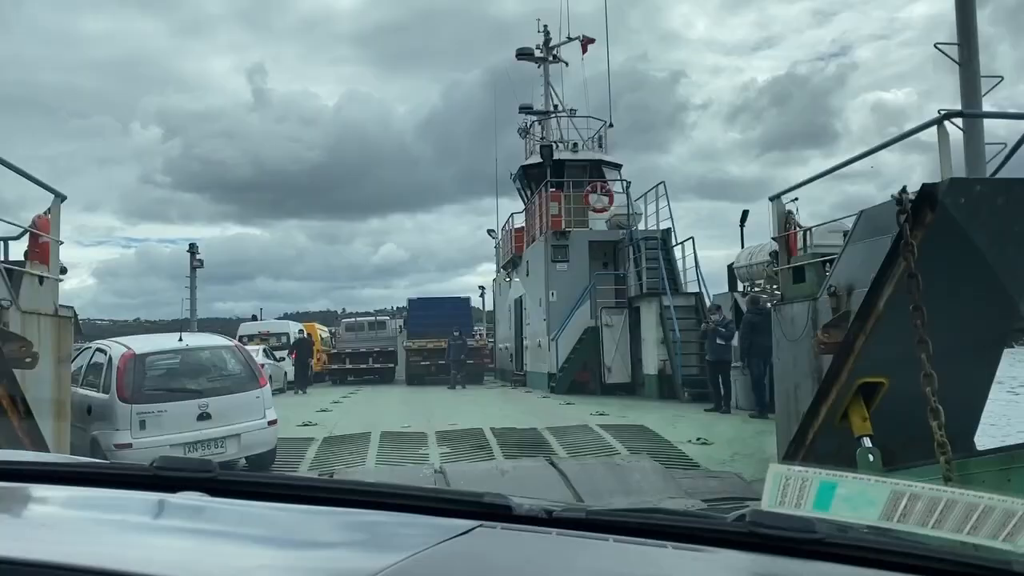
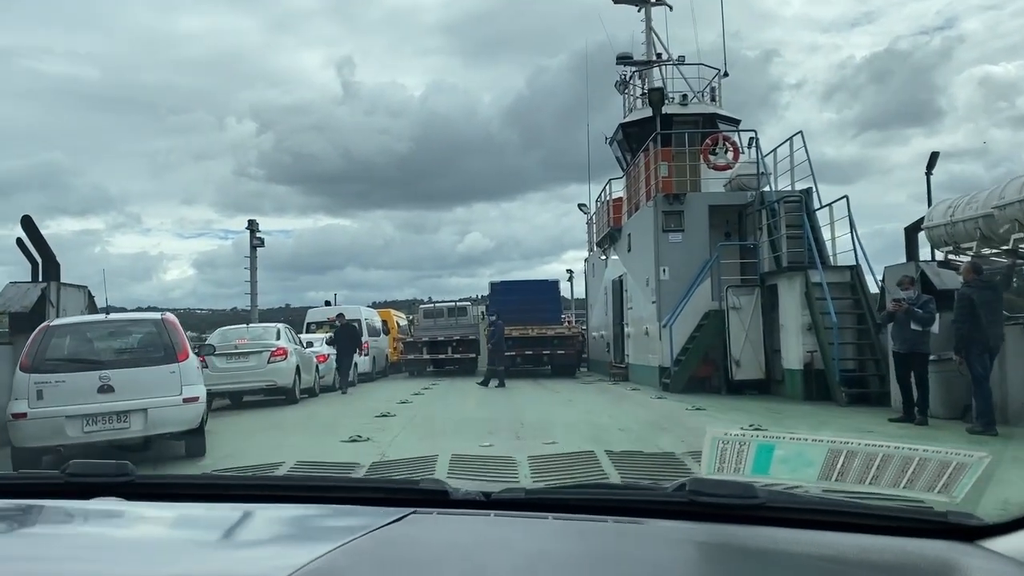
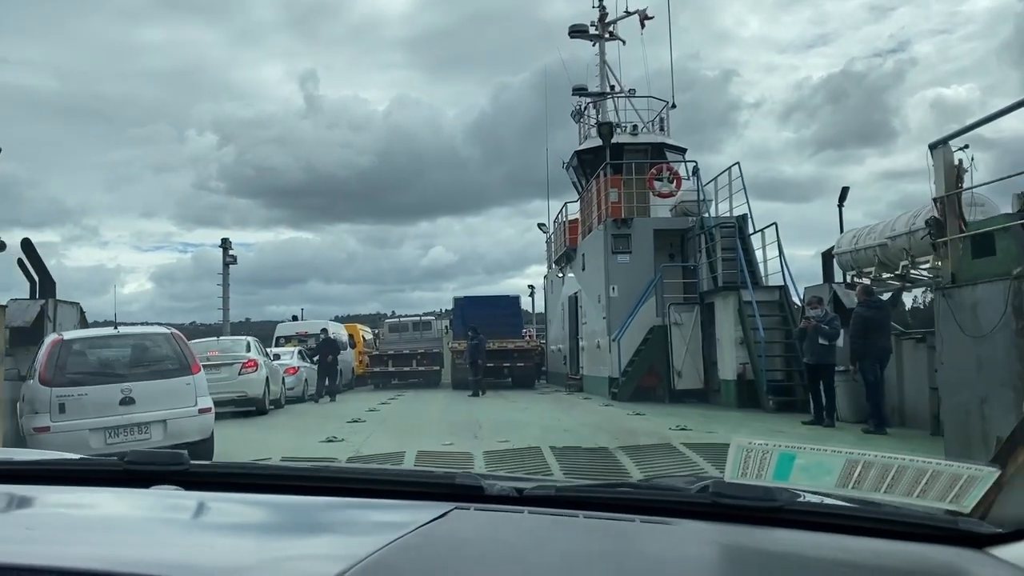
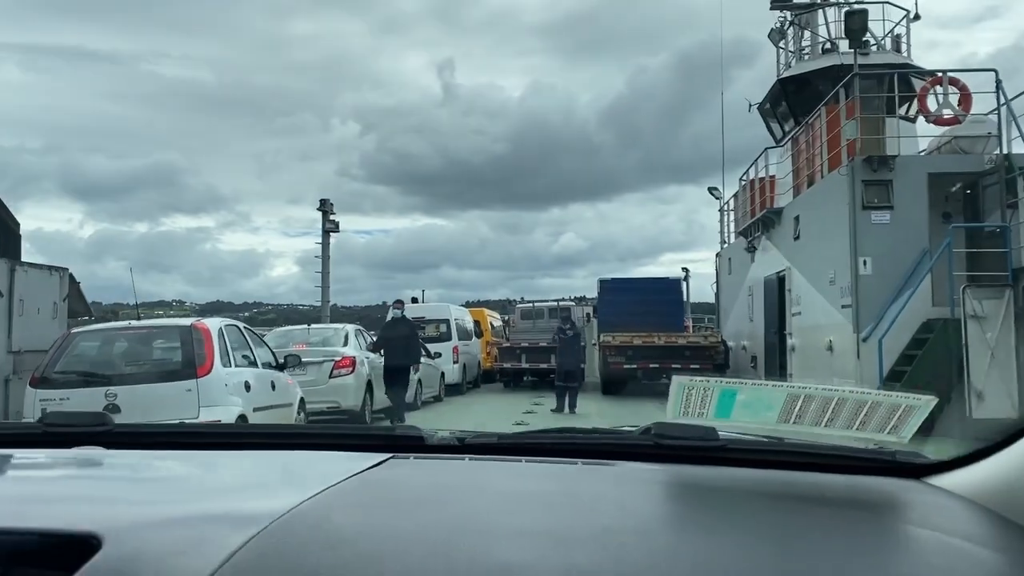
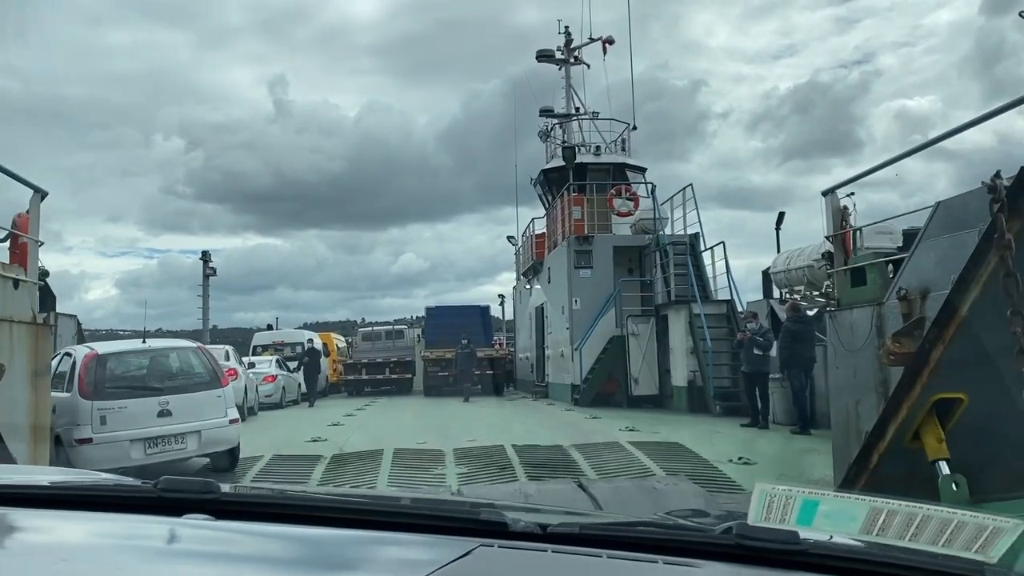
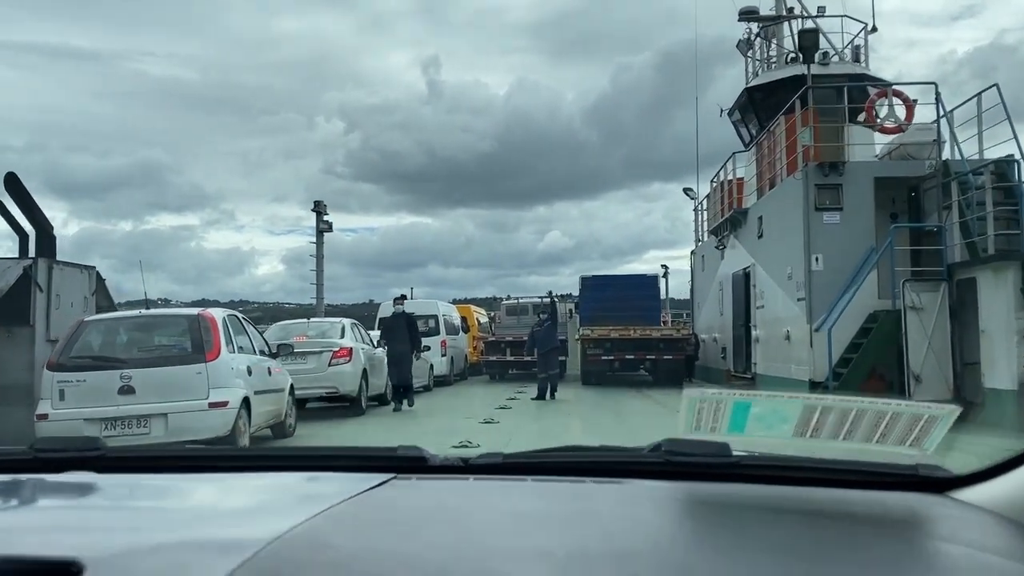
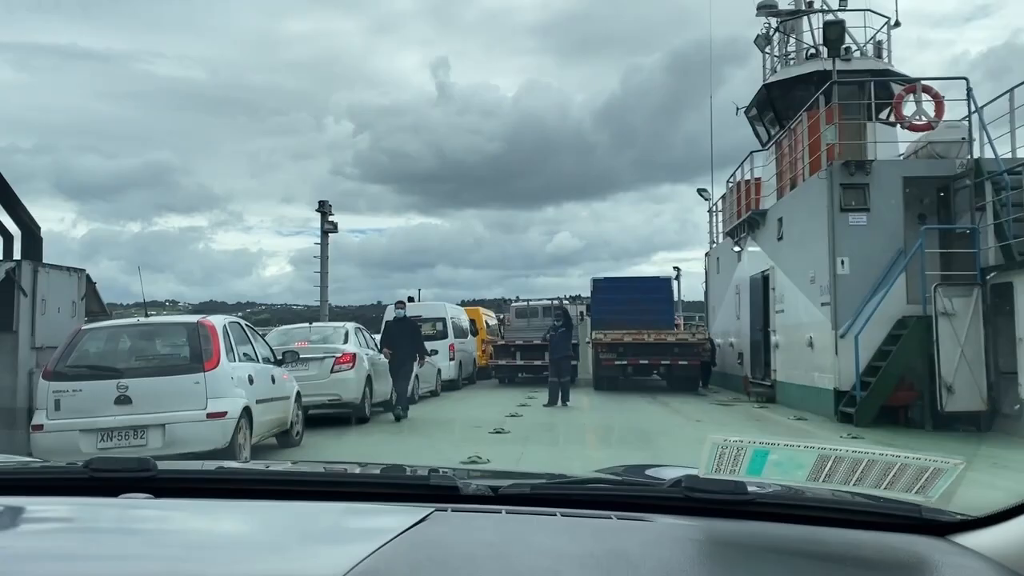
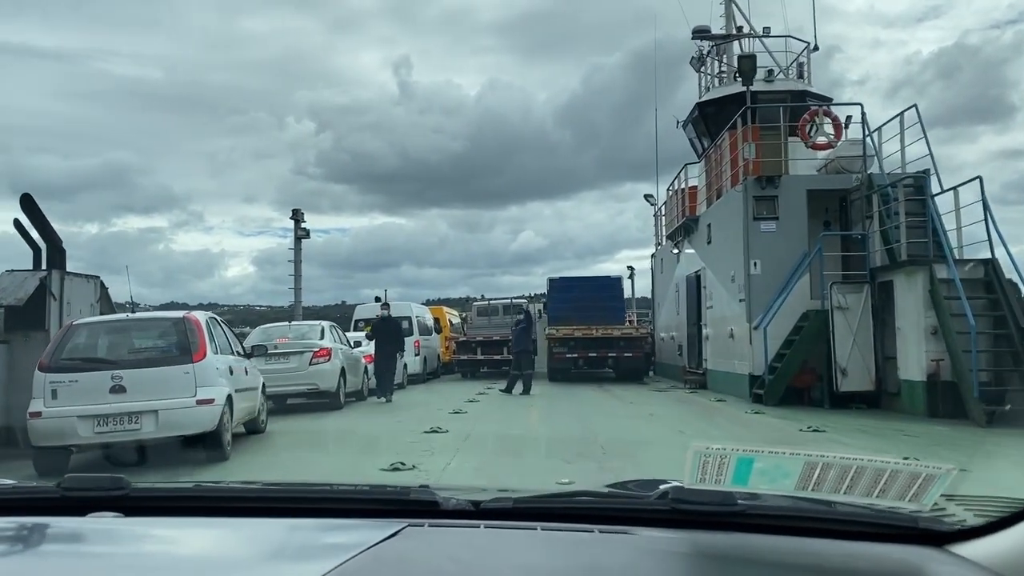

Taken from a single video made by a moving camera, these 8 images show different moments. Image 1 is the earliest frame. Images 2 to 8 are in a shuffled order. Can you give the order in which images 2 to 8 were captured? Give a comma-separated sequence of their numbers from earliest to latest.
5, 3, 2, 8, 6, 7, 4
